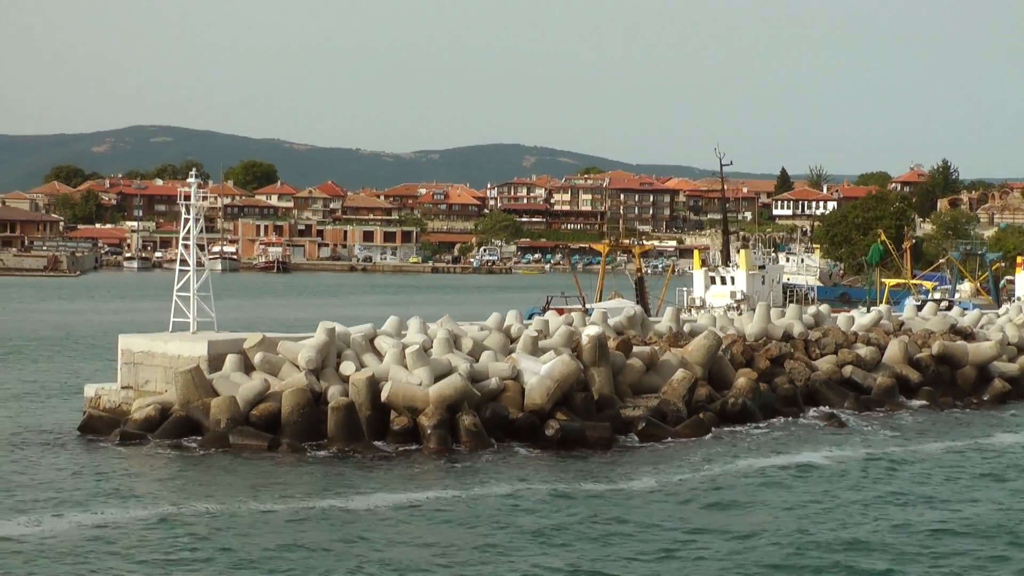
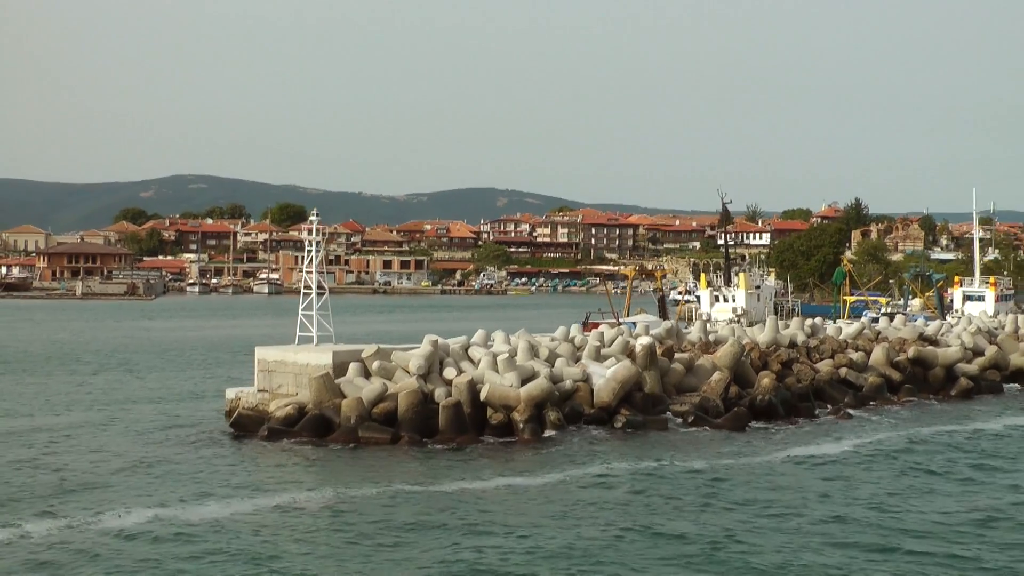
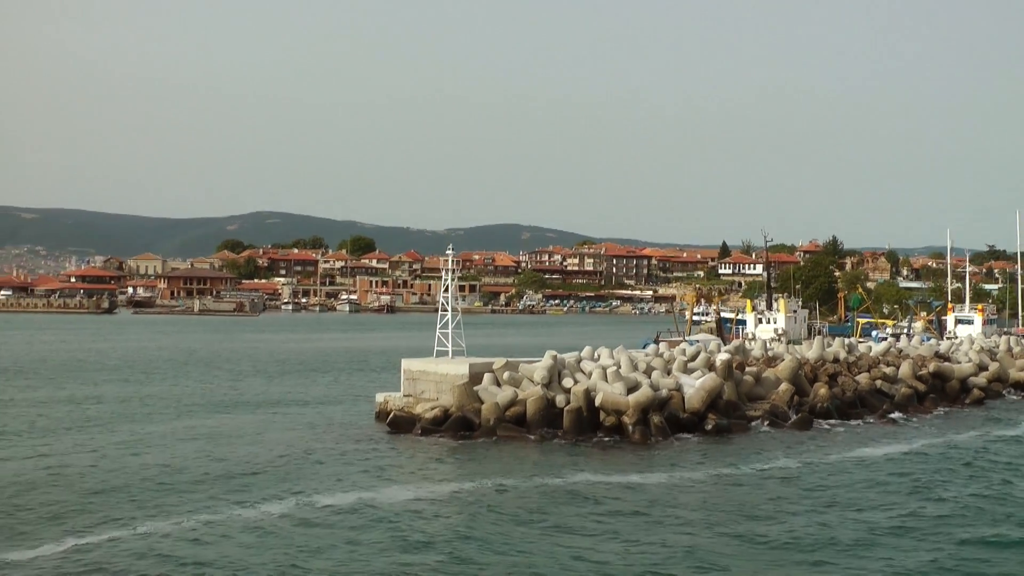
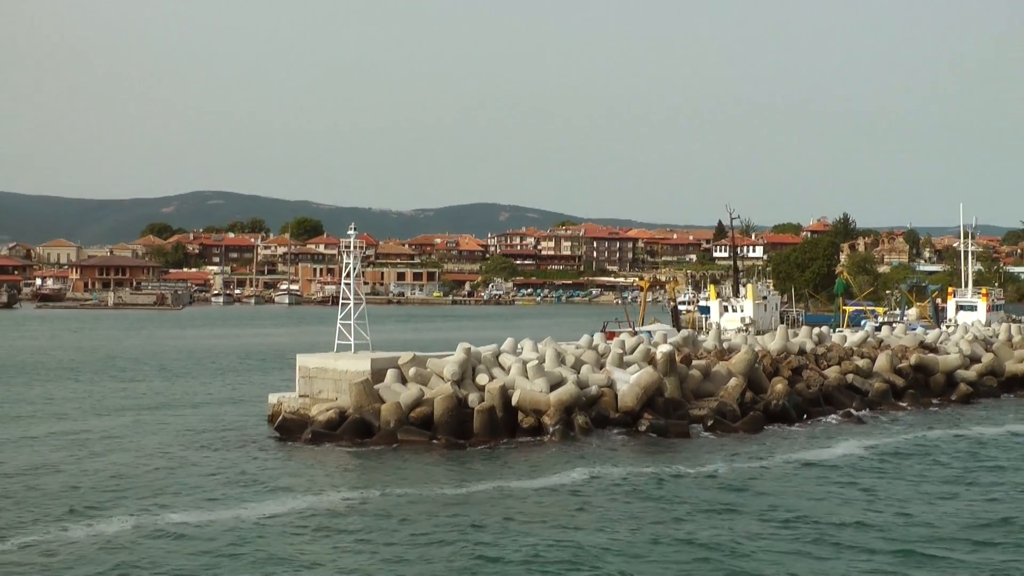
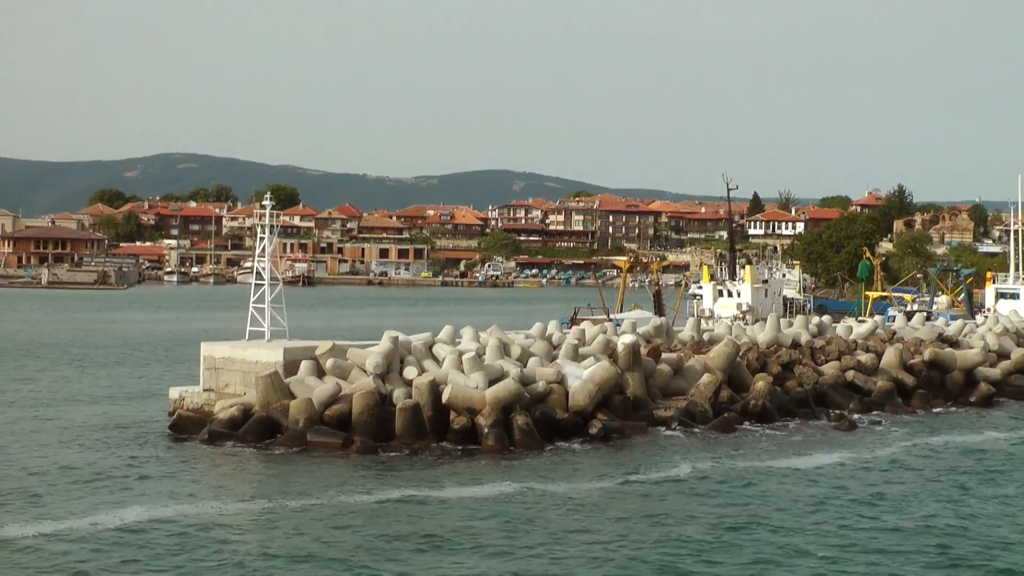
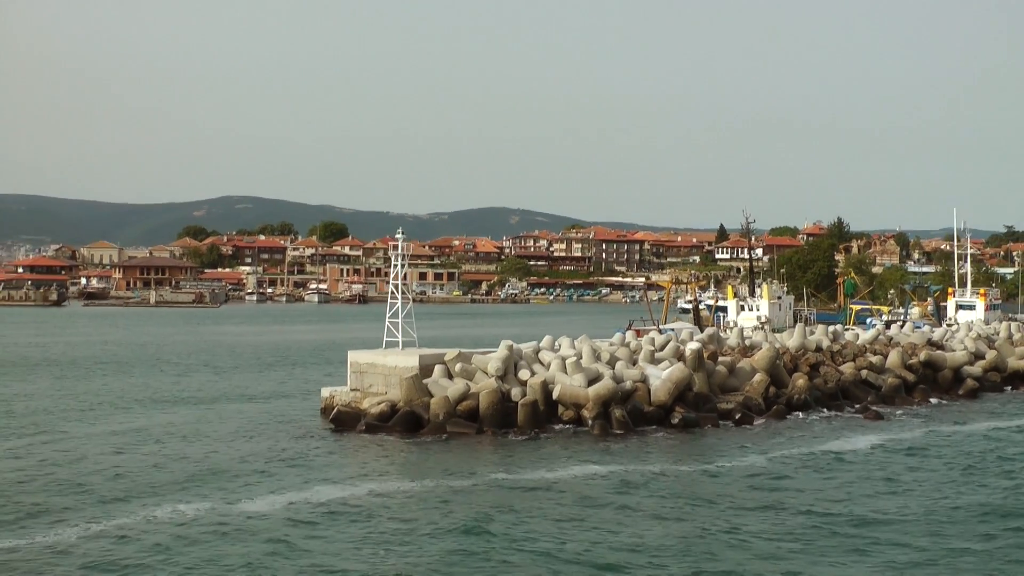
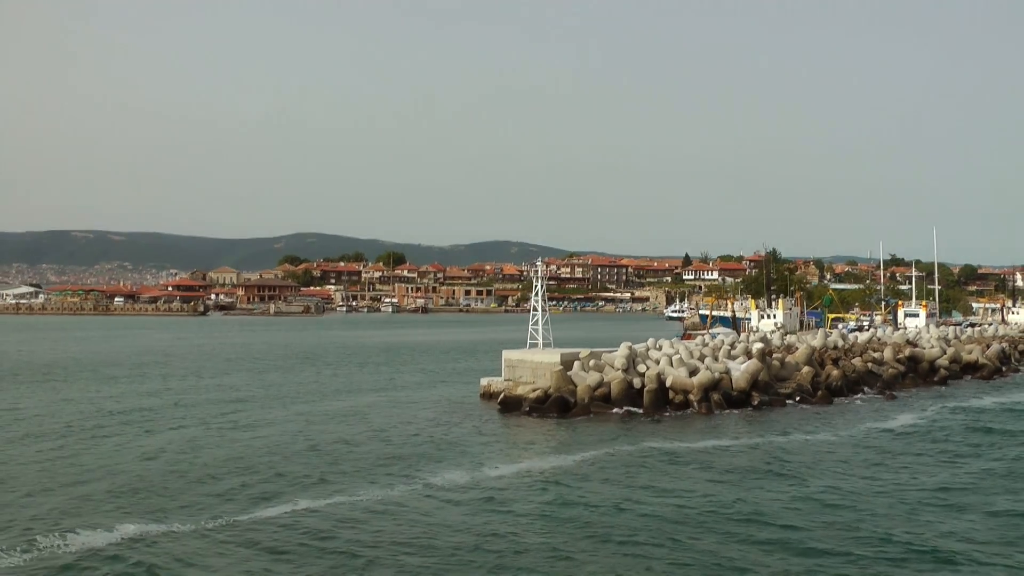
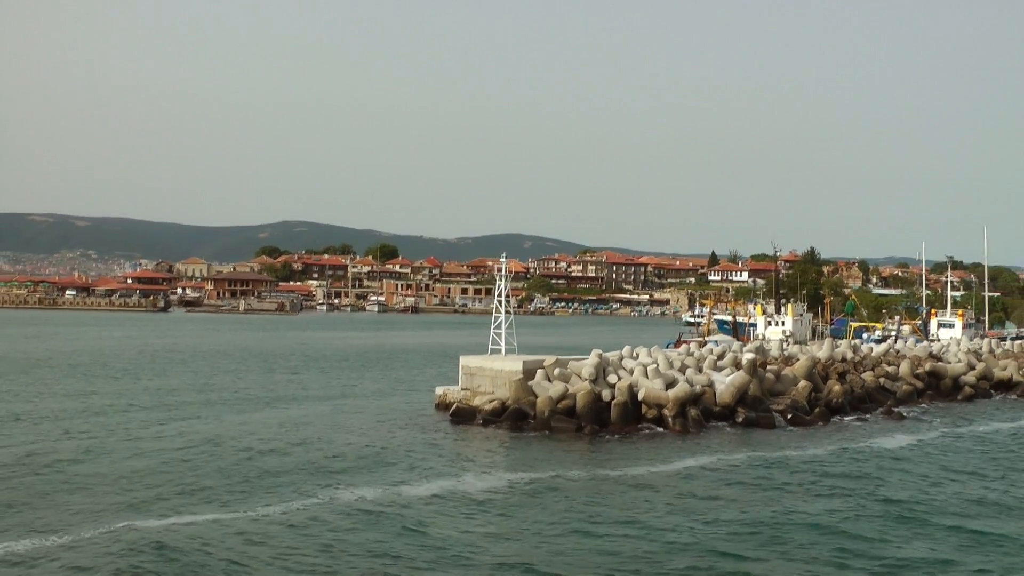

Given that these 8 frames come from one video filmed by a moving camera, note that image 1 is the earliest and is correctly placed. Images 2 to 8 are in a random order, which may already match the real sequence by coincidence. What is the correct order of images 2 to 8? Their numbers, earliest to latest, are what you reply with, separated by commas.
5, 2, 4, 6, 3, 8, 7
